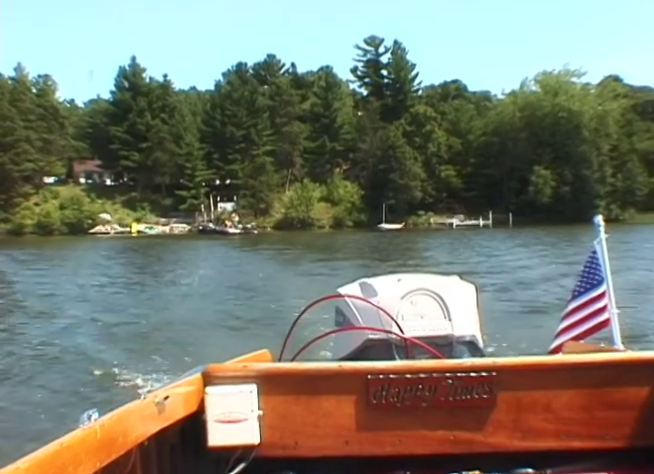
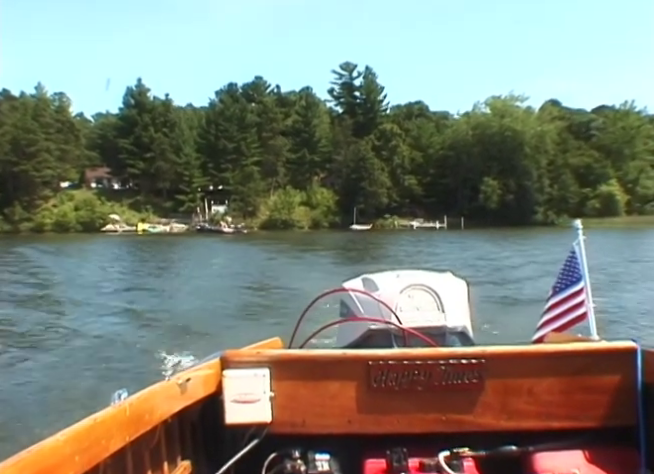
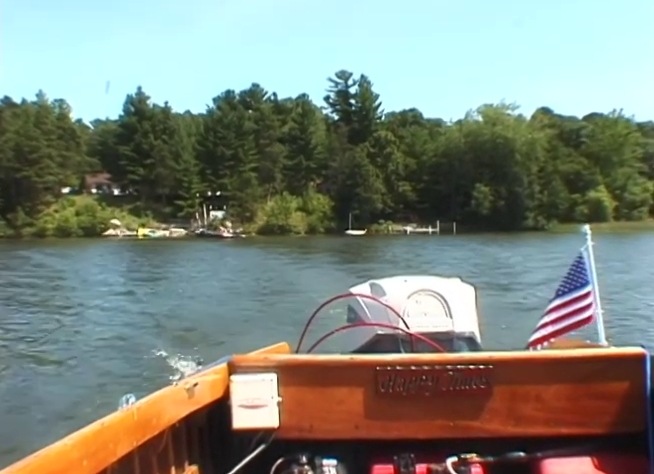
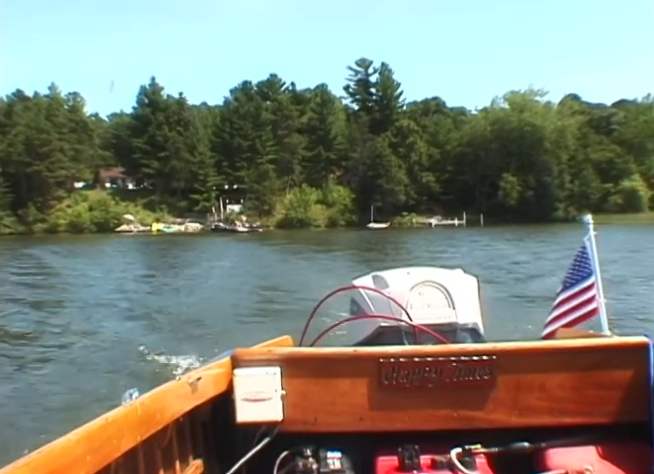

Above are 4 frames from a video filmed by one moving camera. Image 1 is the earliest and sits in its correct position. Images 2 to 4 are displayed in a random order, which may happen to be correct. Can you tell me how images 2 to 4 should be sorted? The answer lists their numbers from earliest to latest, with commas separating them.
4, 2, 3
